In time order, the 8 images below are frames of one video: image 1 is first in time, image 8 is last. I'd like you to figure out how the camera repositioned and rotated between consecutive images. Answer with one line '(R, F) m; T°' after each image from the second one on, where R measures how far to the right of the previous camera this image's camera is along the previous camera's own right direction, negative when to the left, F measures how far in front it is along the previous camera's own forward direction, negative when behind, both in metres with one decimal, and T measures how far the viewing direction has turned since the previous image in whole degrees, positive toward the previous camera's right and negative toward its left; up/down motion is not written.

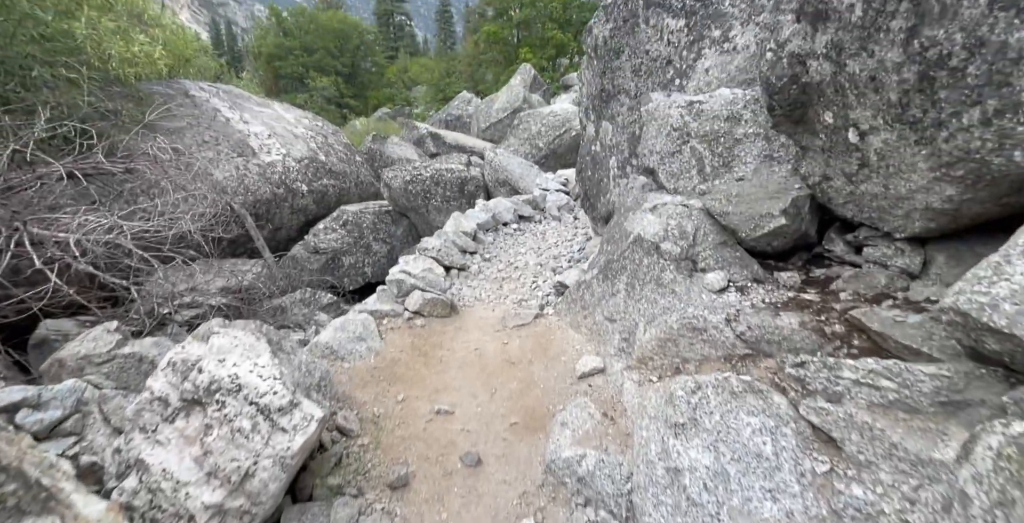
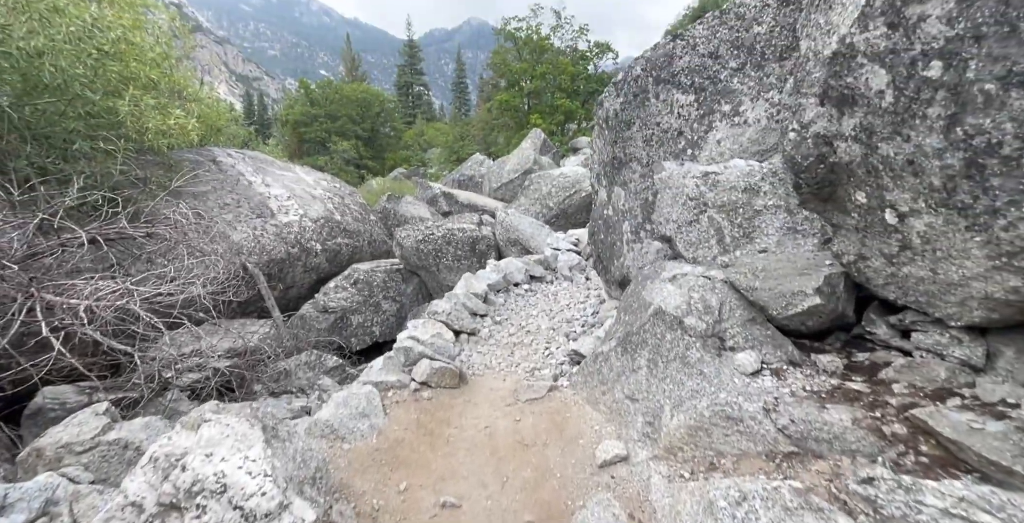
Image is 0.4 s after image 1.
(0.0, +0.1) m; -1°
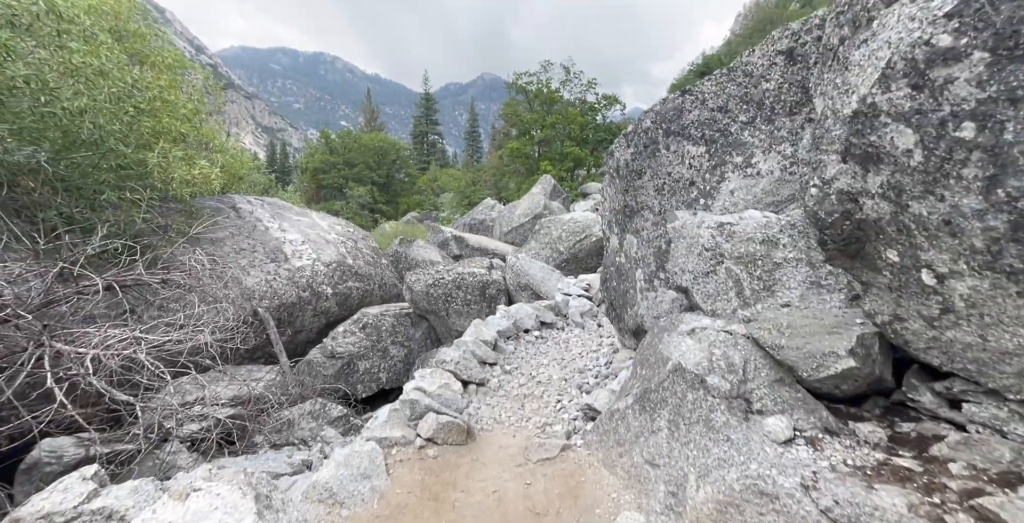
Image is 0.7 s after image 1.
(0.0, +0.1) m; -1°
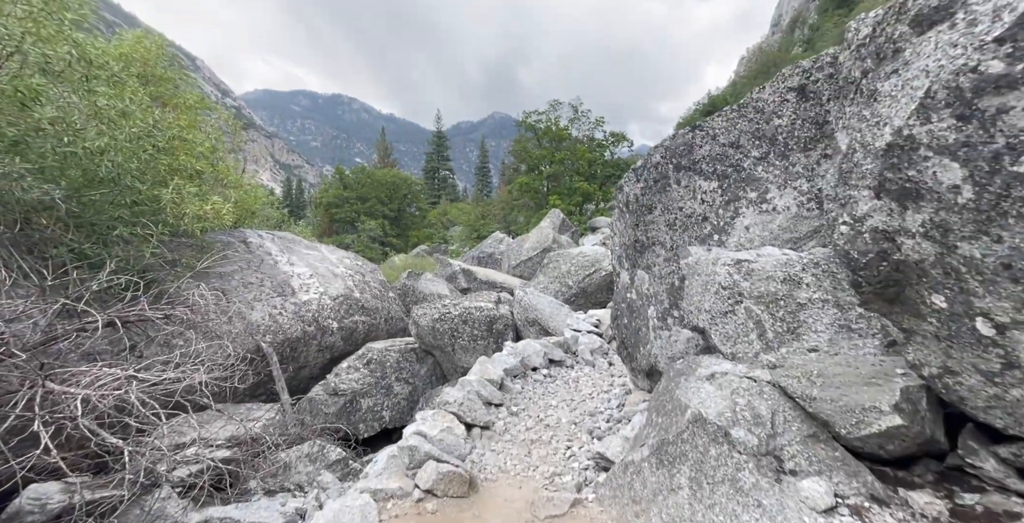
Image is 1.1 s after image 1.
(0.0, +0.1) m; -1°
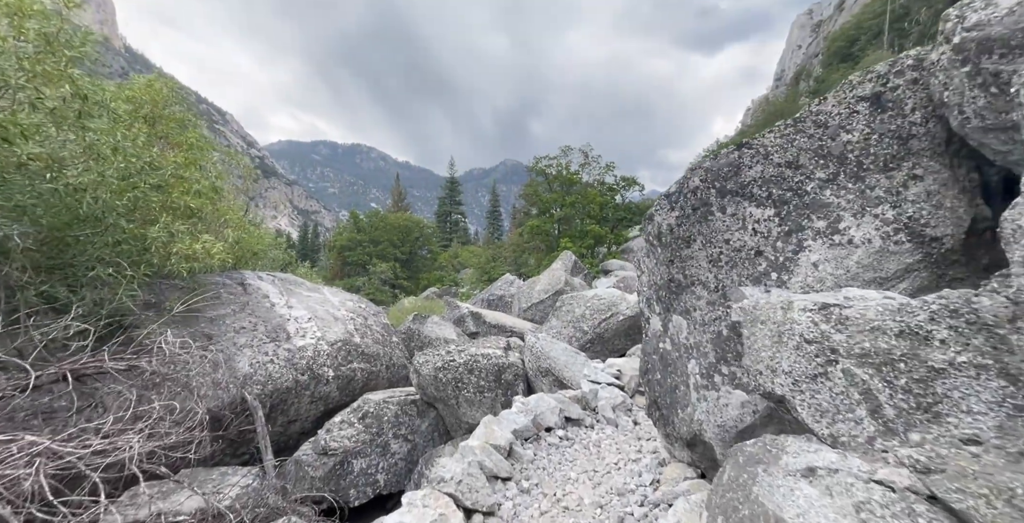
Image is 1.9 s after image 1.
(0.0, +0.6) m; -1°
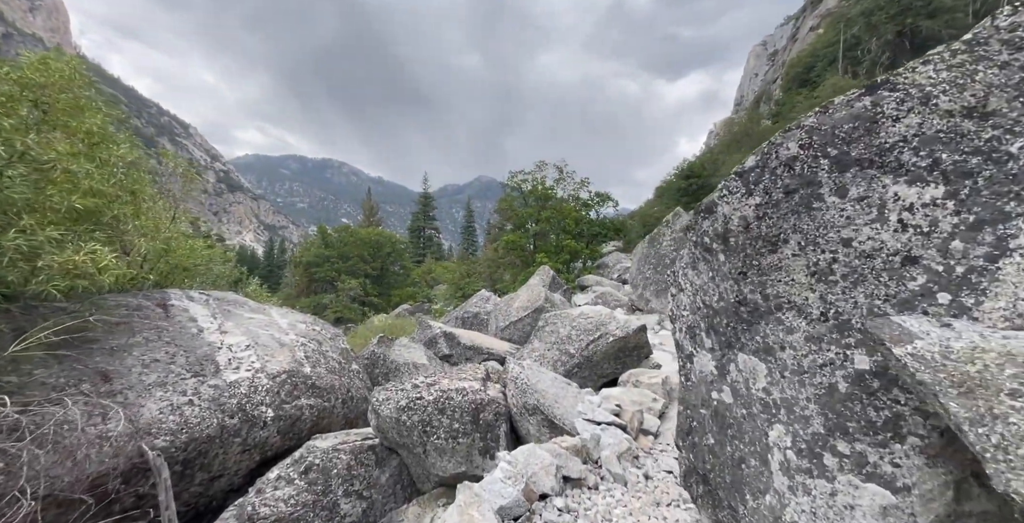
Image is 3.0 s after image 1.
(-0.1, +1.2) m; +3°
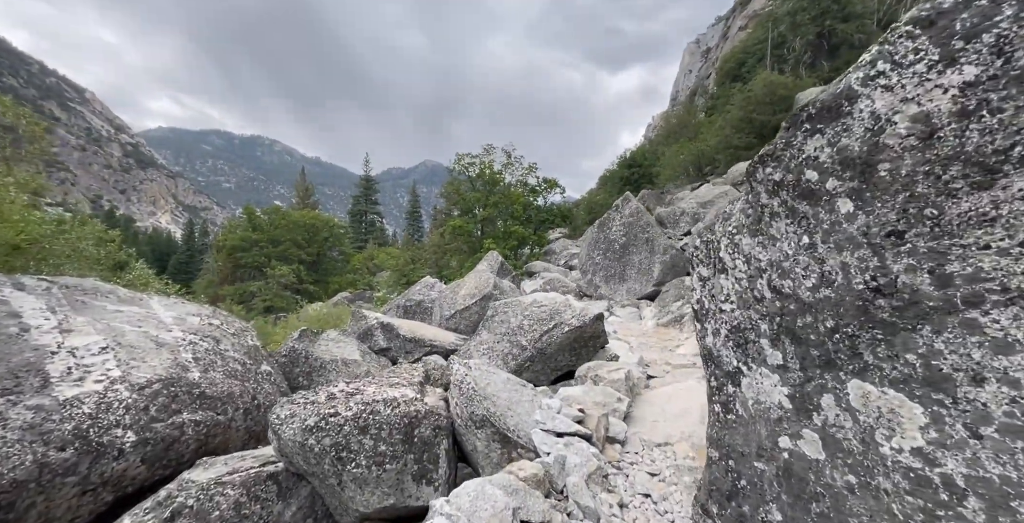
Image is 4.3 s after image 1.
(0.0, +1.3) m; +7°
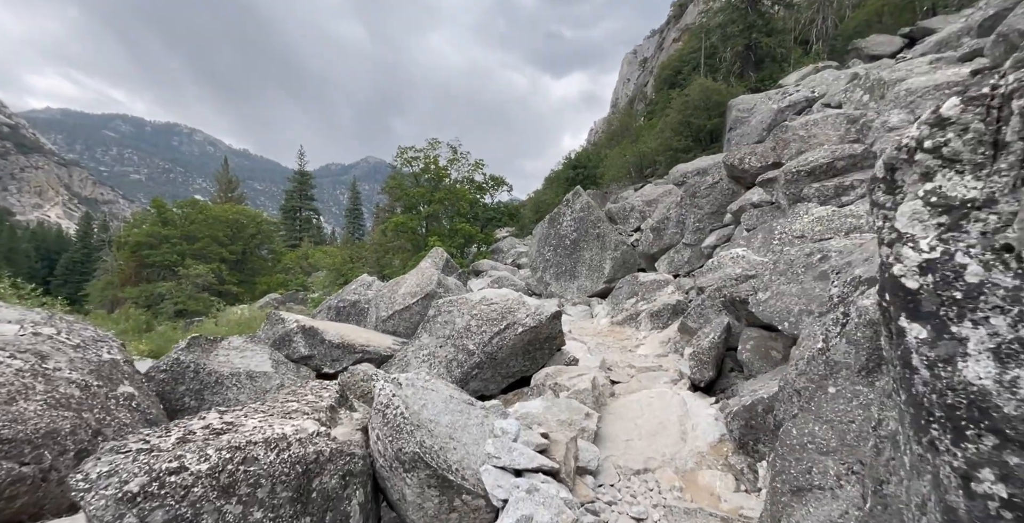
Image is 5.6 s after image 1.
(0.0, +1.5) m; +7°
